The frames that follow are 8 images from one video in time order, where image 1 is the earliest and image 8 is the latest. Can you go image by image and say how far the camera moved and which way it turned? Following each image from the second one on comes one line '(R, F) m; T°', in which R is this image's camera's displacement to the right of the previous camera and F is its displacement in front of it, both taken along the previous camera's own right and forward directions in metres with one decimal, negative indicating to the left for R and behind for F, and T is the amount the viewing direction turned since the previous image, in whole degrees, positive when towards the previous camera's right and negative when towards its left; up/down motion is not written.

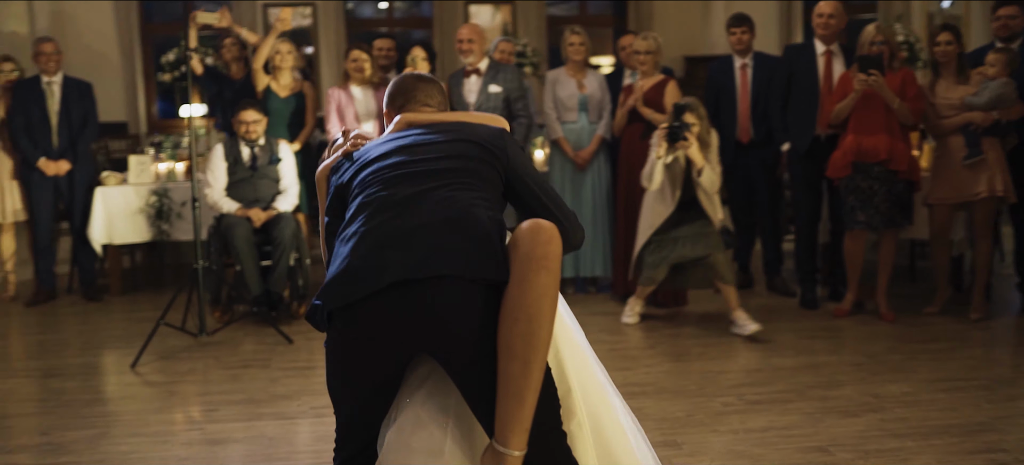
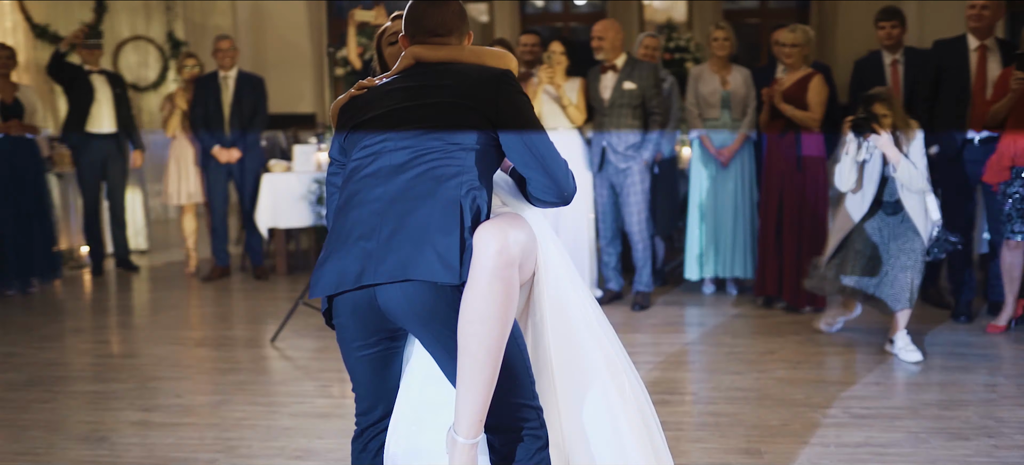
(+0.4, 0.0) m; -12°
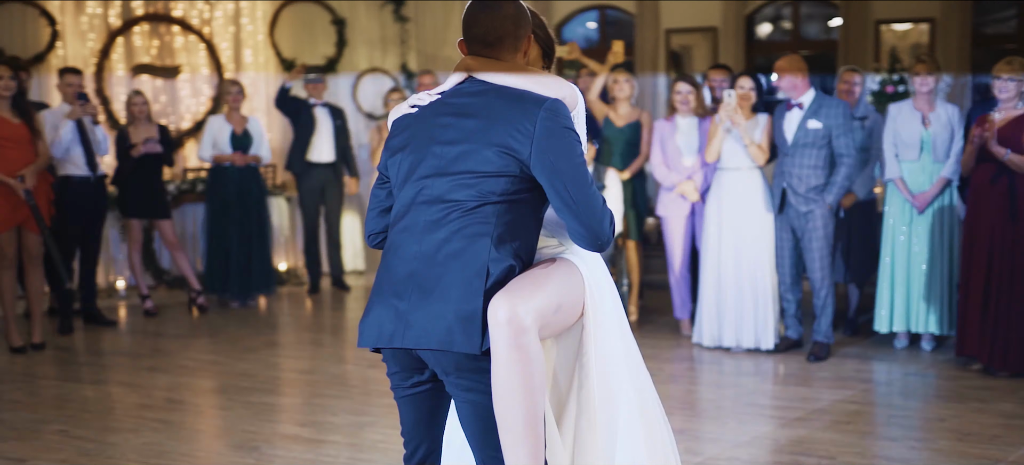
(+0.5, 0.0) m; -15°
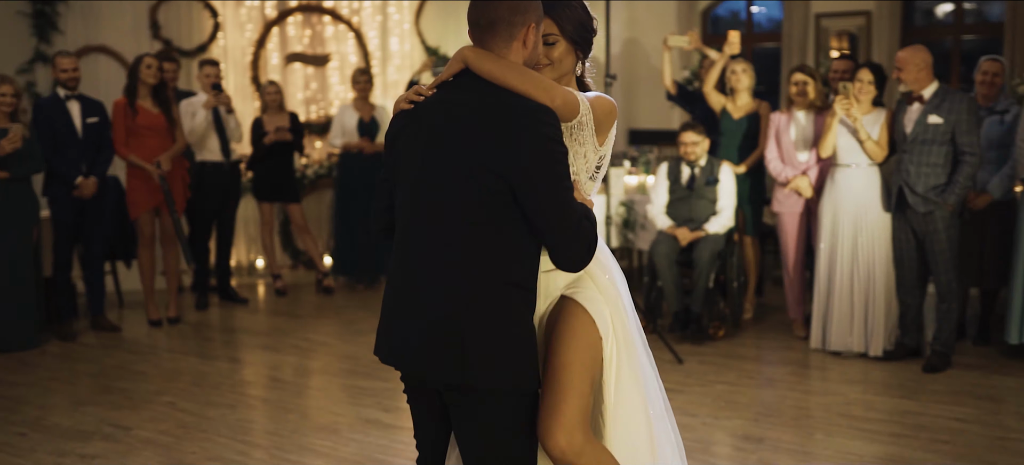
(+0.4, 0.0) m; -10°
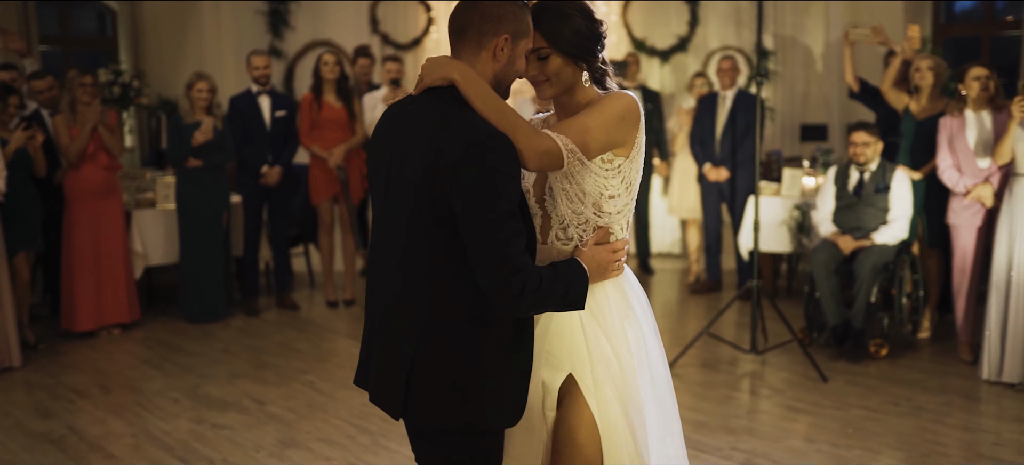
(+0.6, +0.1) m; -15°
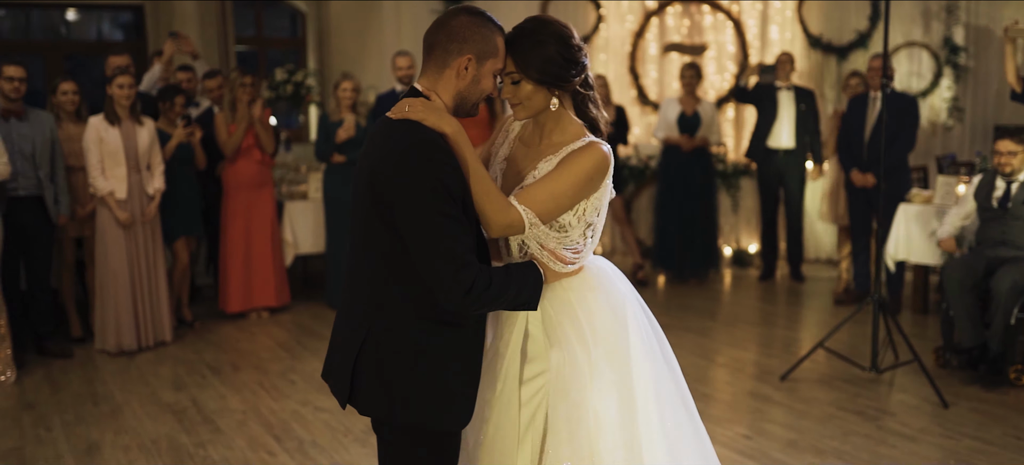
(+0.5, 0.0) m; -12°
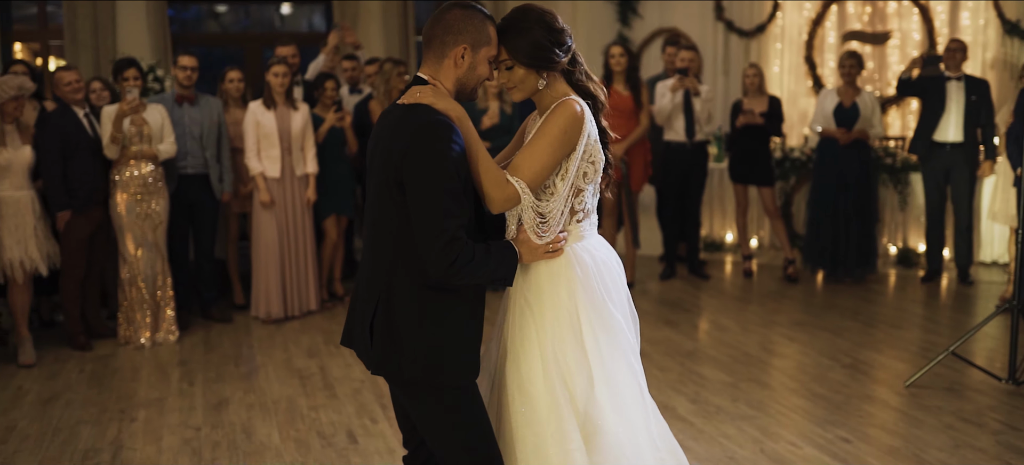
(+0.4, 0.0) m; -12°
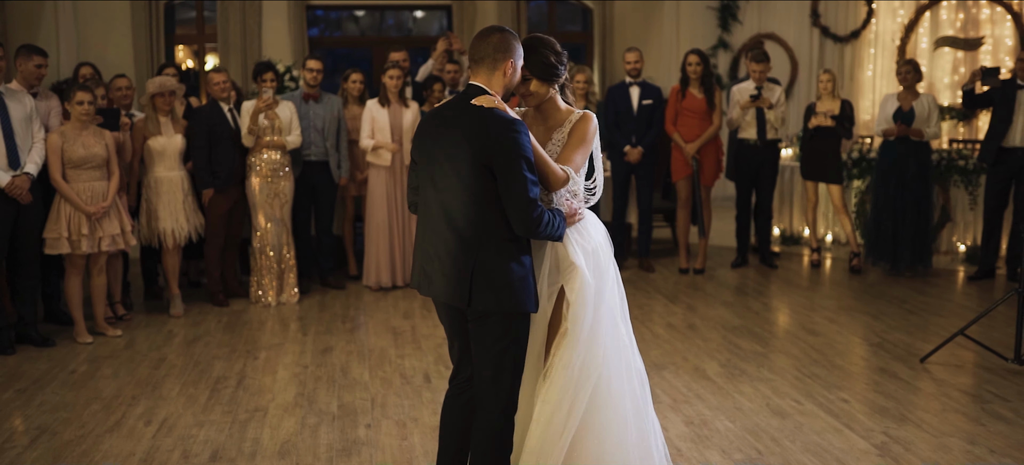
(+0.4, -0.7) m; -8°
